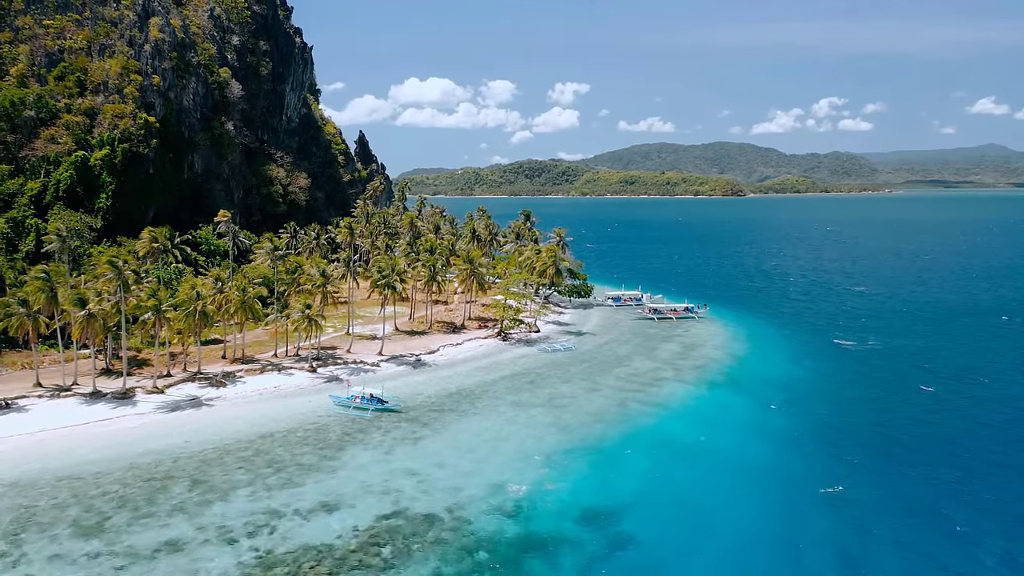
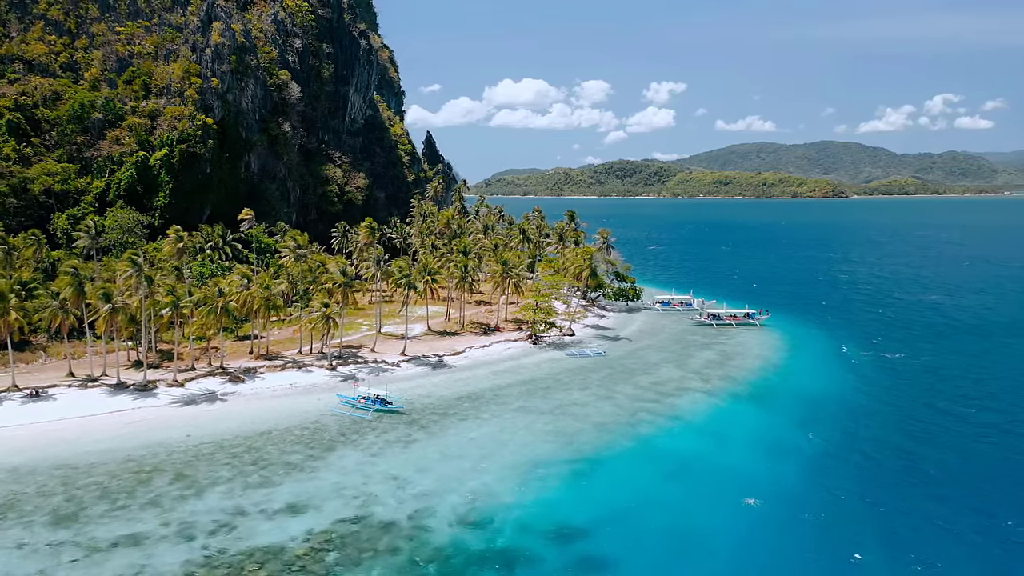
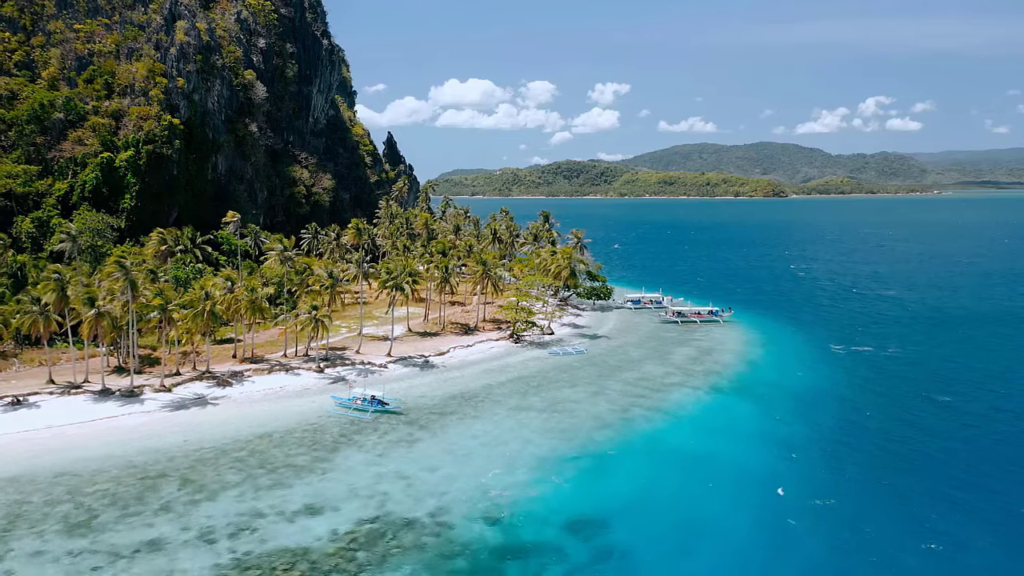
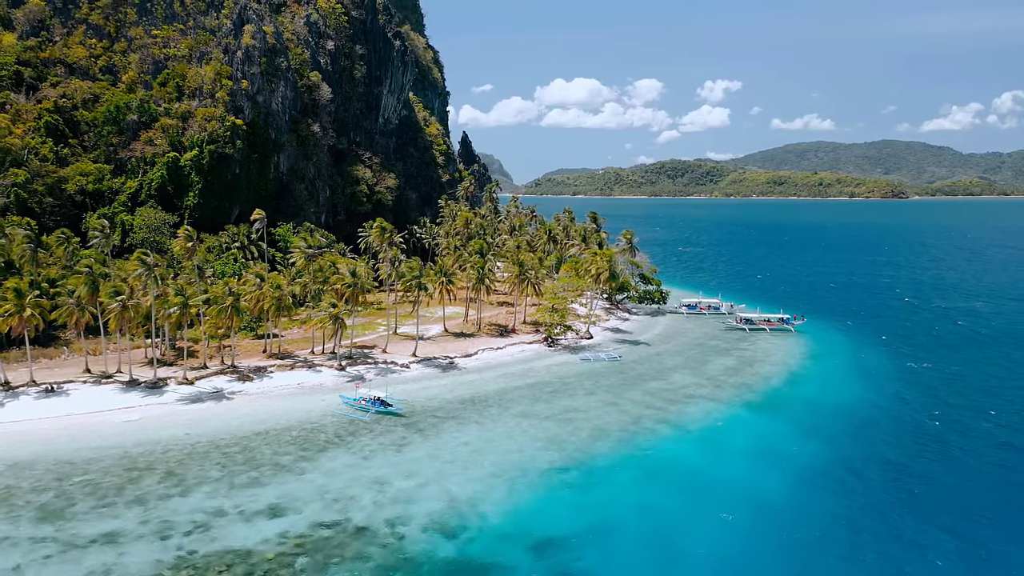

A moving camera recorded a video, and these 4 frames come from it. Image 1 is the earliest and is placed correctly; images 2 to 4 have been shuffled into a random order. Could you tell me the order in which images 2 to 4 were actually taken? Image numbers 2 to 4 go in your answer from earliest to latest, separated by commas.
3, 2, 4
